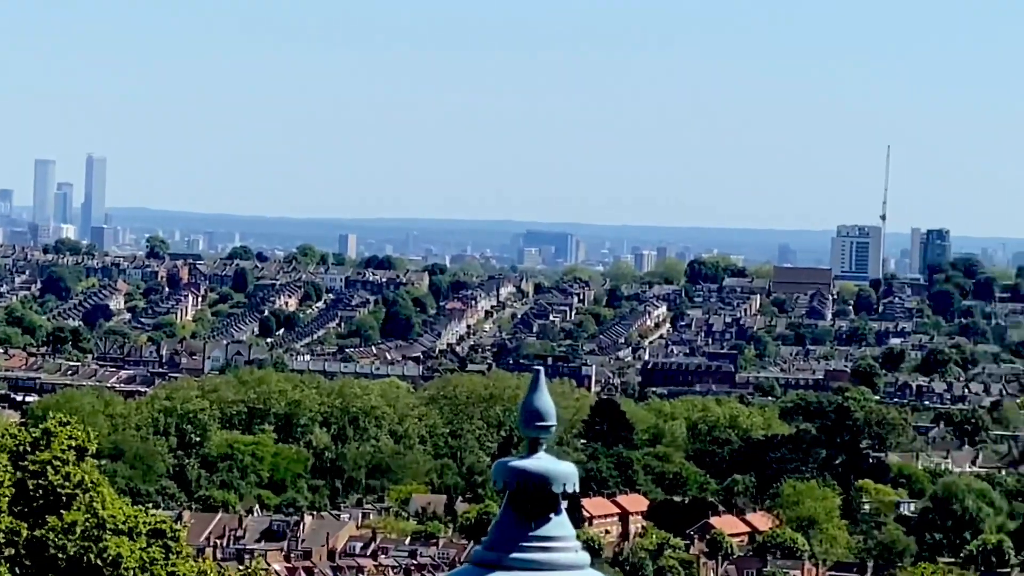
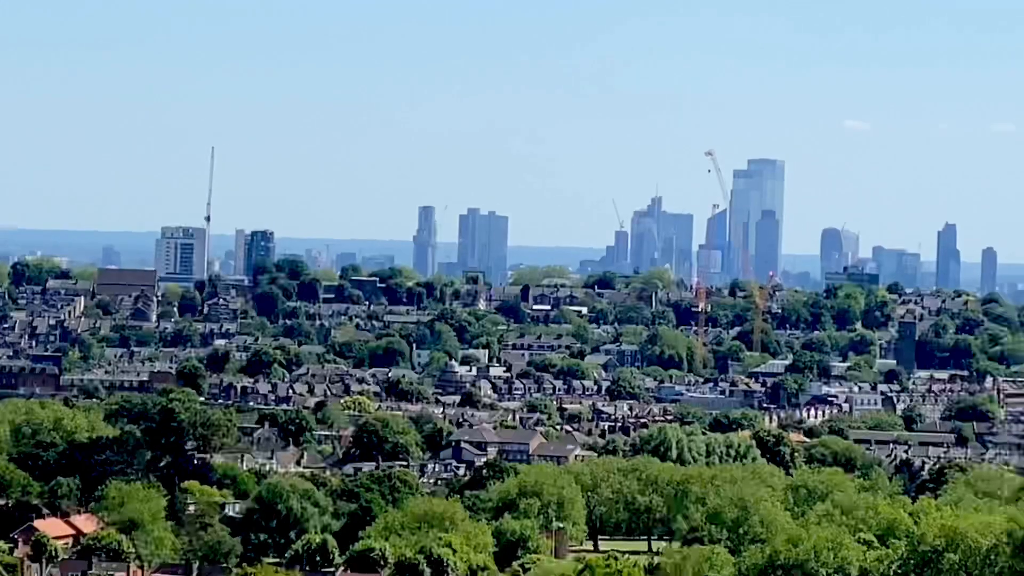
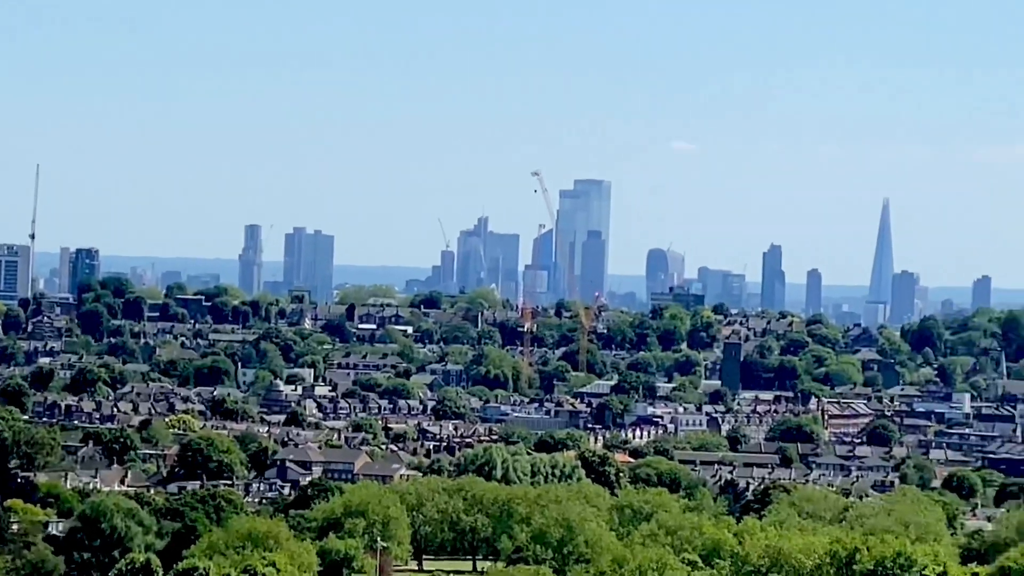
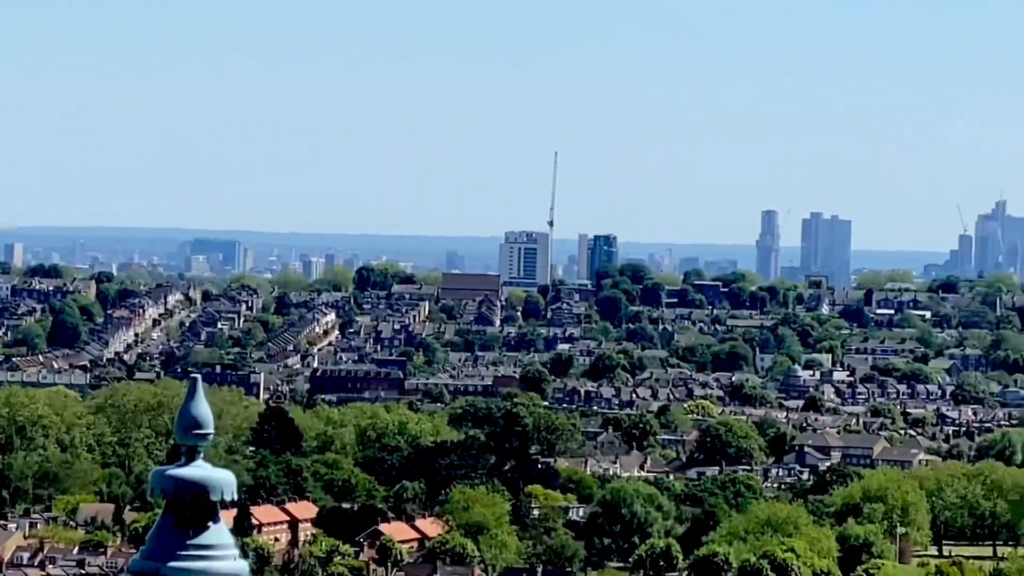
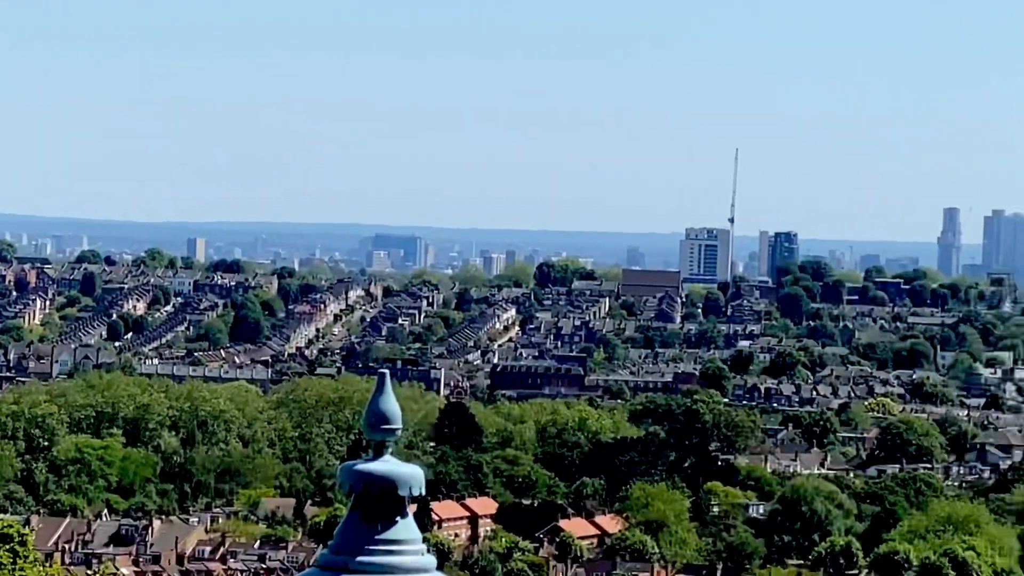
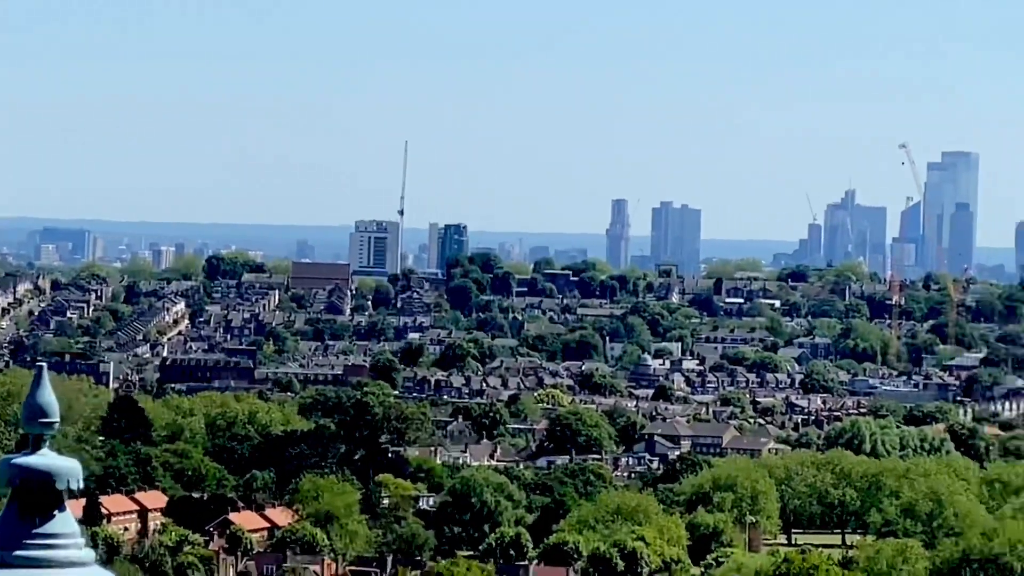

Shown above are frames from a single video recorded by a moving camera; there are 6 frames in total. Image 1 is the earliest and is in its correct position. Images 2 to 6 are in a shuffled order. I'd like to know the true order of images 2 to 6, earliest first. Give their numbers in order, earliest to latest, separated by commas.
5, 4, 6, 2, 3
